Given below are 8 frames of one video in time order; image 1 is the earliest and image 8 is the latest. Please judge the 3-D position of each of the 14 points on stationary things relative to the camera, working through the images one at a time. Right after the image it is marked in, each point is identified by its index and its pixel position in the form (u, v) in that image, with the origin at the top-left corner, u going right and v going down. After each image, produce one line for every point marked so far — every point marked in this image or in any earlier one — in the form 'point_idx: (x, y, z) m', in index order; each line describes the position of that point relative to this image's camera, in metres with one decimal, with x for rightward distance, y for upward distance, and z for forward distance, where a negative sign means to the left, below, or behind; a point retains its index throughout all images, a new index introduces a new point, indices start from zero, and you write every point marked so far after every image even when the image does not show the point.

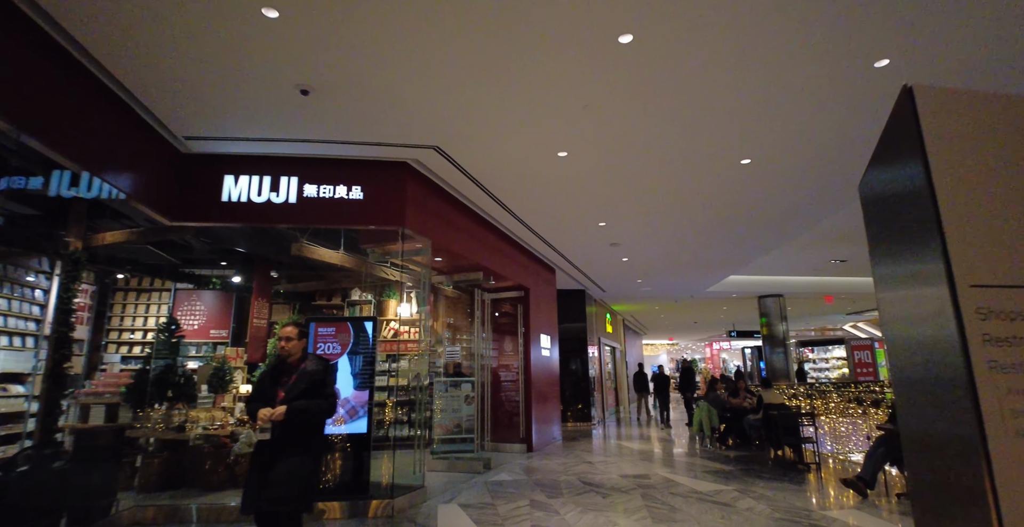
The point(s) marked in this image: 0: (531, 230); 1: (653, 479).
0: (+0.3, +0.5, +7.5) m
1: (+1.5, -2.3, +5.1) m
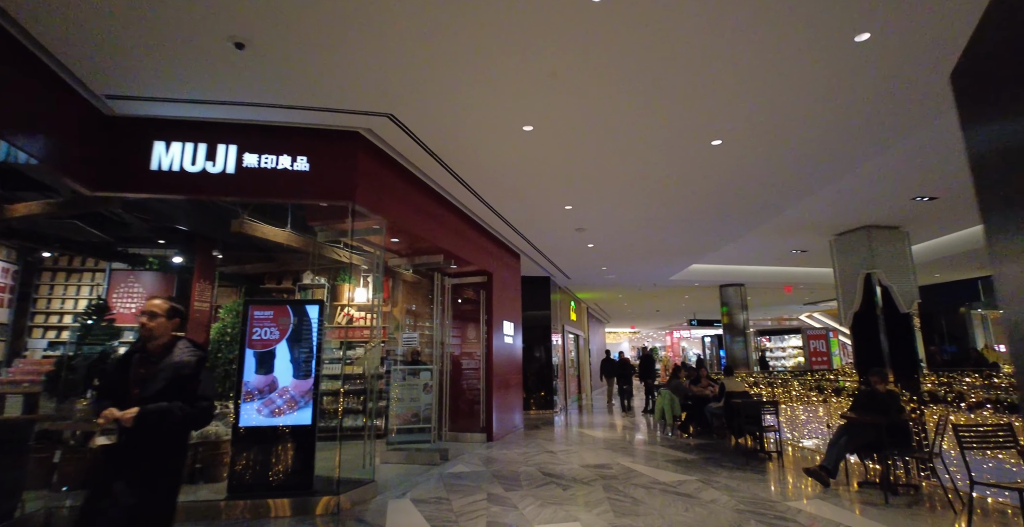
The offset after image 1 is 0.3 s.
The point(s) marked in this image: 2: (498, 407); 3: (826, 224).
0: (-0.3, +0.8, +7.2) m
1: (+1.1, -2.1, +4.9) m
2: (-0.3, -2.3, +7.4) m
3: (+5.5, +0.7, +8.4) m
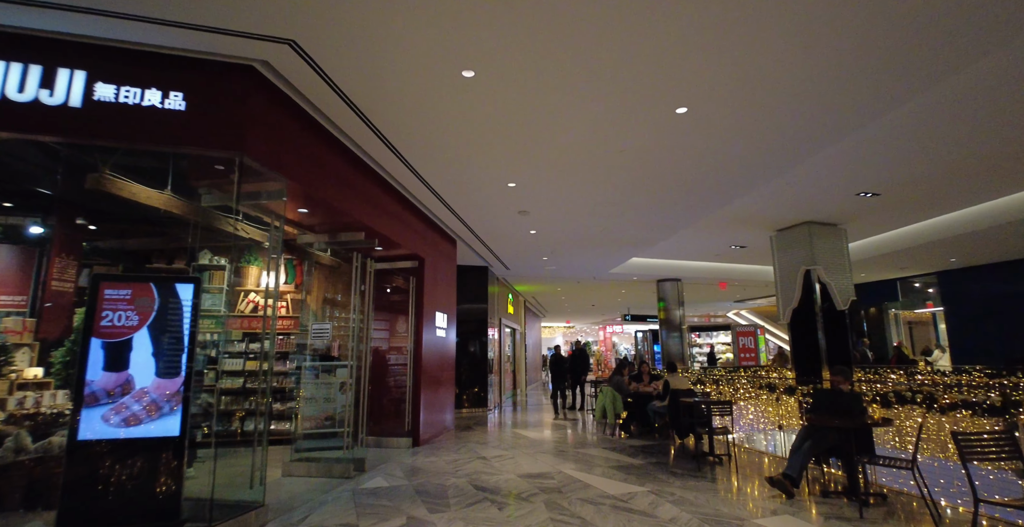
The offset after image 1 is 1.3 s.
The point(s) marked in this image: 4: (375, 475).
0: (-1.1, +1.0, +6.4) m
1: (+0.4, -2.0, +4.3) m
2: (-1.3, -2.0, +6.7) m
3: (+4.5, +0.8, +8.4) m
4: (-1.4, -2.1, +4.7) m
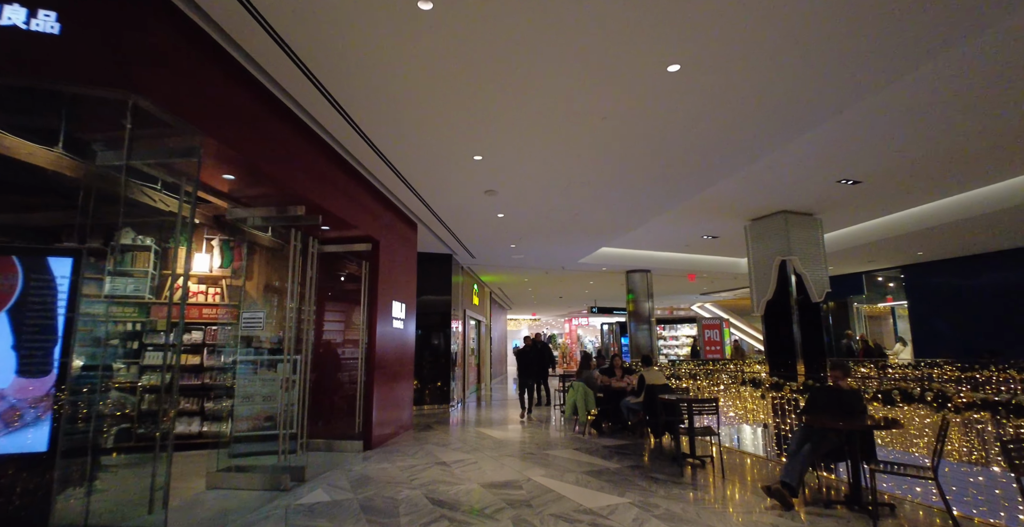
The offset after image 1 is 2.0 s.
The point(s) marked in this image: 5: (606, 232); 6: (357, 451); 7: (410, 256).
0: (-1.5, +1.2, +5.7) m
1: (+0.1, -1.8, +3.8) m
2: (-1.7, -1.8, +6.0) m
3: (+3.9, +1.0, +8.1) m
4: (-1.7, -1.9, +4.1) m
5: (+1.8, +0.6, +8.9) m
6: (-2.0, -2.4, +6.1) m
7: (-1.6, +0.1, +7.6) m
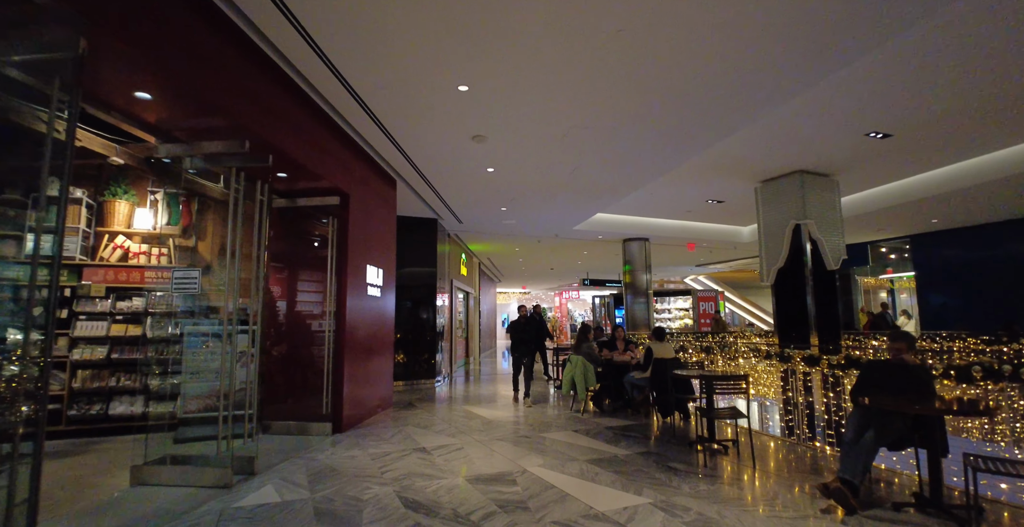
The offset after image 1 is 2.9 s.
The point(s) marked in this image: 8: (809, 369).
0: (-1.6, +1.7, +4.8) m
1: (+0.1, -1.5, +3.2) m
2: (-1.8, -1.3, +5.3) m
3: (+3.8, +1.5, +7.4) m
4: (-1.7, -1.5, +3.4) m
5: (+1.6, +1.2, +8.2) m
6: (-2.1, -1.9, +5.4) m
7: (-1.8, +0.7, +6.8) m
8: (+2.7, -1.0, +4.4) m
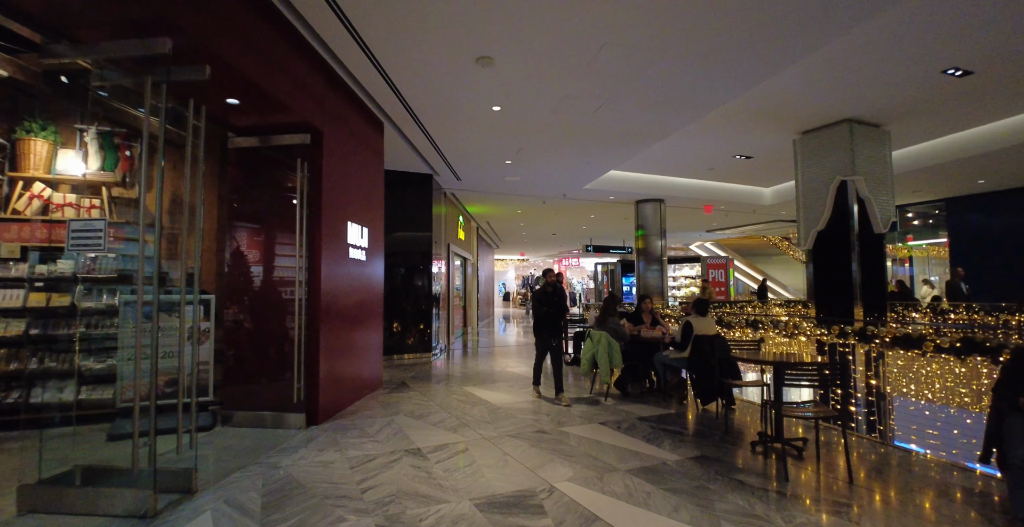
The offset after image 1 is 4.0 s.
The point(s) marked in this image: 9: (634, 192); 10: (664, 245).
0: (-1.5, +2.0, +3.8) m
1: (+0.2, -1.2, +2.3) m
2: (-1.7, -0.9, +4.4) m
3: (+3.9, +2.0, +6.4) m
4: (-1.6, -1.3, +2.5) m
5: (+1.7, +1.8, +7.2) m
6: (-2.0, -1.5, +4.6) m
7: (-1.7, +1.2, +5.8) m
8: (+2.8, -0.7, +3.6) m
9: (+2.5, +1.5, +9.6) m
10: (+3.3, +0.4, +10.3) m
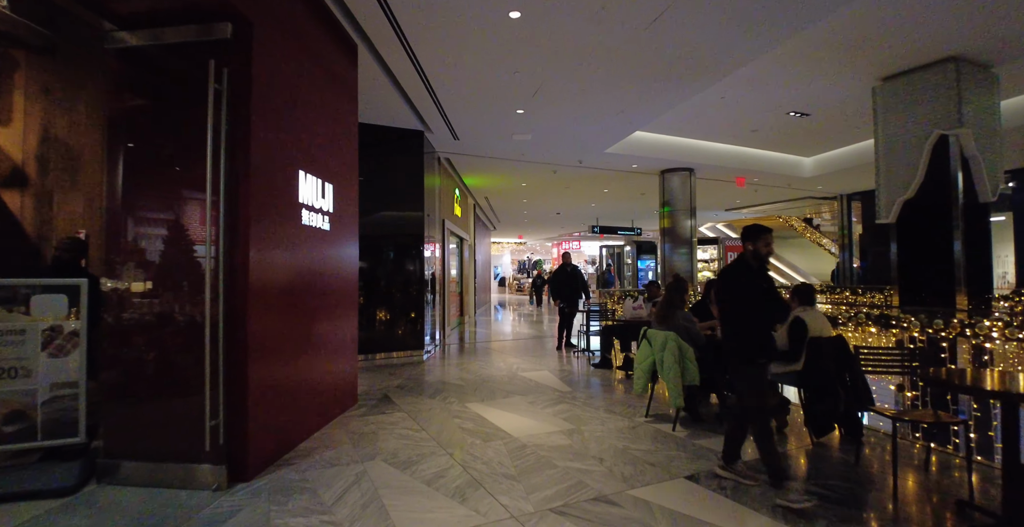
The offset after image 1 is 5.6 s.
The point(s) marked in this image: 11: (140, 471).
0: (-1.3, +2.2, +2.3) m
1: (+0.4, -1.1, +1.0) m
2: (-1.5, -0.7, +3.0) m
3: (+4.0, +2.3, +5.0) m
4: (-1.4, -1.1, +1.1) m
5: (+1.8, +2.0, +5.7) m
6: (-1.8, -1.3, +3.2) m
7: (-1.5, +1.4, +4.3) m
8: (+3.0, -0.5, +2.3) m
9: (+2.6, +1.8, +8.2) m
10: (+3.4, +0.8, +9.0) m
11: (-2.2, -1.1, +3.1) m
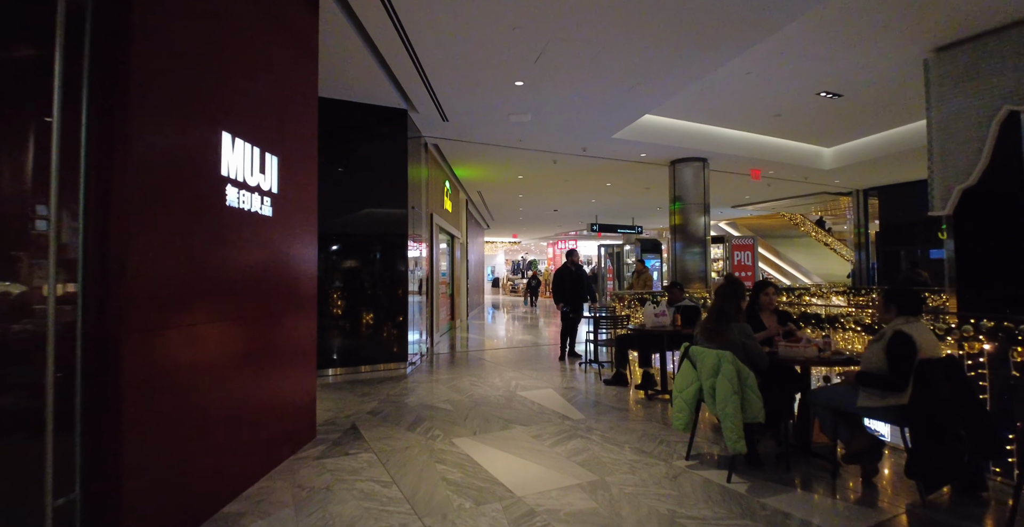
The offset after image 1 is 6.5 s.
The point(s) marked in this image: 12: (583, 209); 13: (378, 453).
0: (-1.2, +2.2, +1.4) m
1: (+0.5, -1.1, +0.1) m
2: (-1.5, -0.7, +2.2) m
3: (+4.0, +2.3, +4.2) m
4: (-1.3, -1.1, +0.3) m
5: (+1.8, +2.0, +4.9) m
6: (-1.8, -1.3, +2.3) m
7: (-1.5, +1.4, +3.5) m
8: (+3.1, -0.5, +1.5) m
9: (+2.5, +1.8, +7.4) m
10: (+3.3, +0.8, +8.2) m
11: (-2.2, -1.1, +2.2) m
12: (+2.0, +1.5, +12.9) m
13: (-0.8, -1.2, +2.9) m
